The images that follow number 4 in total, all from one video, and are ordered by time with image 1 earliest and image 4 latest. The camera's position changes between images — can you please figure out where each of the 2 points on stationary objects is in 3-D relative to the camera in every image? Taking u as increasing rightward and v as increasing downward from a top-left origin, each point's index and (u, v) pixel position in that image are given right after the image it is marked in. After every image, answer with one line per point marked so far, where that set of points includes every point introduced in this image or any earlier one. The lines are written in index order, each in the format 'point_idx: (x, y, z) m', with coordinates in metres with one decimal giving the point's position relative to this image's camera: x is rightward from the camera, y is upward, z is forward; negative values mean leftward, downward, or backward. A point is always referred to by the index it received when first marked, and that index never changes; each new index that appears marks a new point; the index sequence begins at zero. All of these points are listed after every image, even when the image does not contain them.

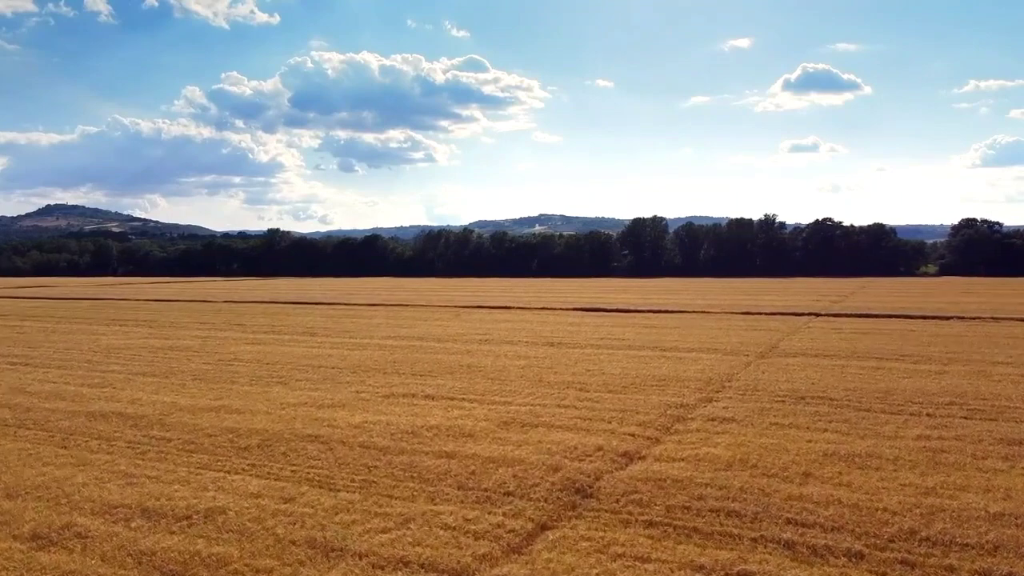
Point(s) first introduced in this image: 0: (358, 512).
0: (-1.8, -2.6, +8.5) m
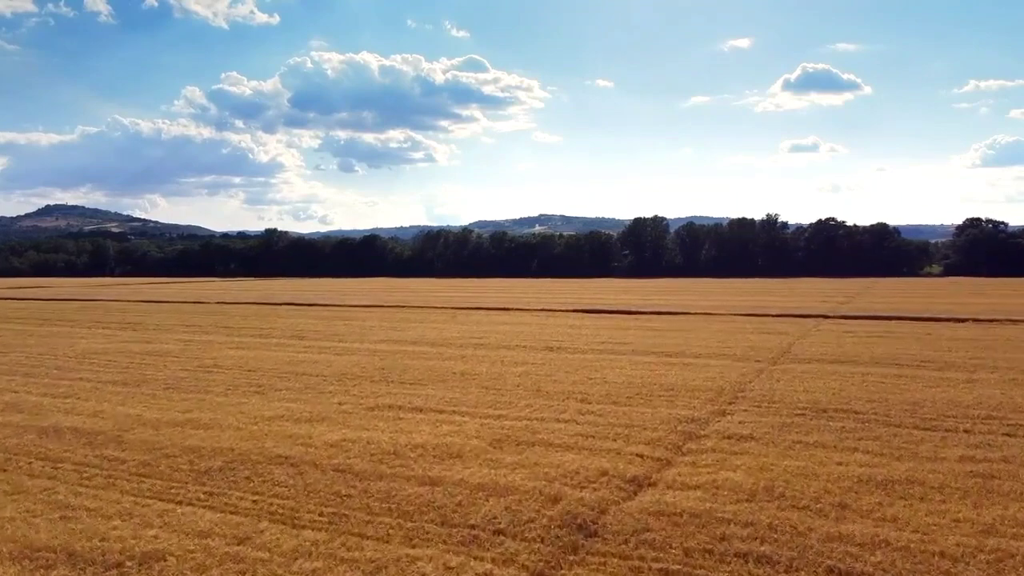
0: (-1.9, -2.7, +7.2) m
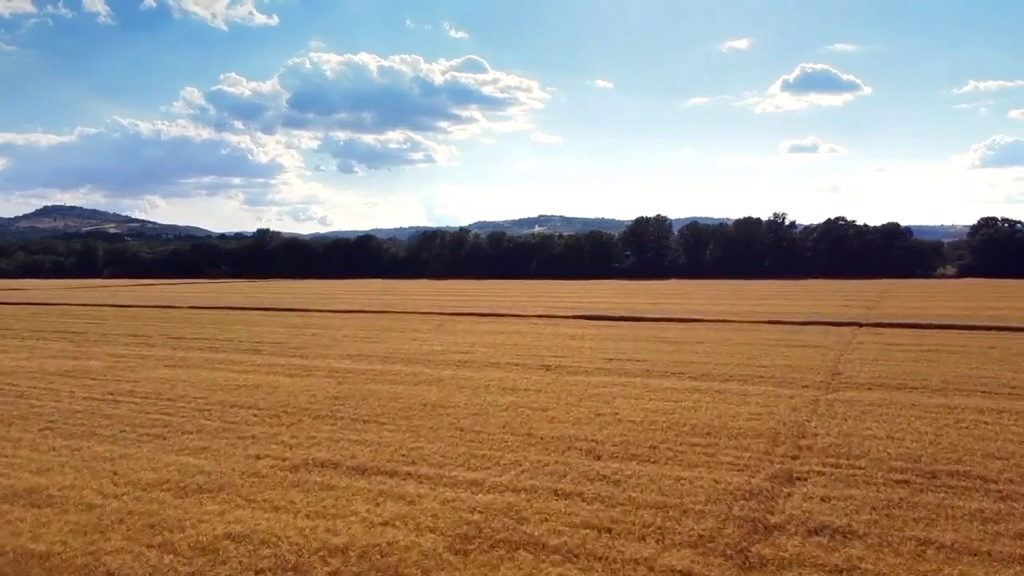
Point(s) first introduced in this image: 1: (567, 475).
0: (-2.2, -2.8, +3.1) m
1: (+0.7, -2.5, +9.8) m
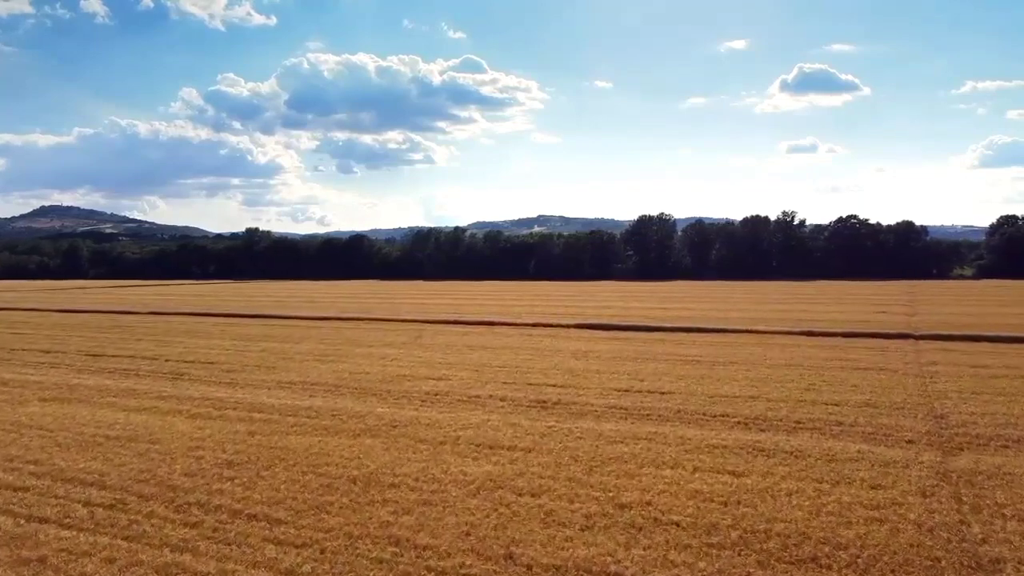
0: (-2.5, -3.0, -1.9) m
1: (+0.4, -2.7, +4.8) m
